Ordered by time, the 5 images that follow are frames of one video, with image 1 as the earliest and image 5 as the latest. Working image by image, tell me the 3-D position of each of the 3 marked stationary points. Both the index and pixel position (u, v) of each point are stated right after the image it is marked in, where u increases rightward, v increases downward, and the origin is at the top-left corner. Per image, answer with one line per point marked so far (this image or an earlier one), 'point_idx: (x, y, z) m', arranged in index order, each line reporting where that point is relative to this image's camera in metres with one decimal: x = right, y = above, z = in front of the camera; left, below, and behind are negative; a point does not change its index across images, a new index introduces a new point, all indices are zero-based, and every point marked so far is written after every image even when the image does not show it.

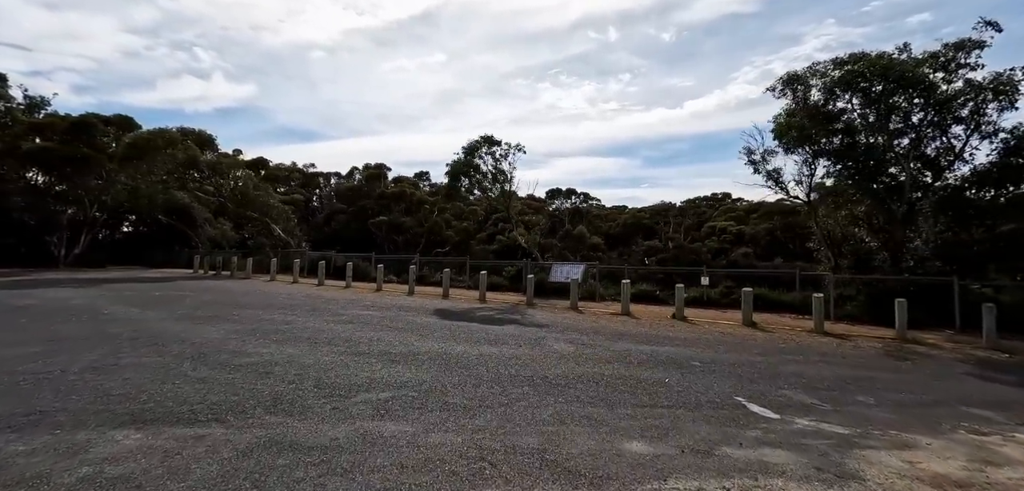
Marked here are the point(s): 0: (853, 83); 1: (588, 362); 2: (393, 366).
0: (+9.8, +4.7, +14.5) m
1: (+1.4, -2.1, +9.0) m
2: (-1.9, -1.9, +8.1) m
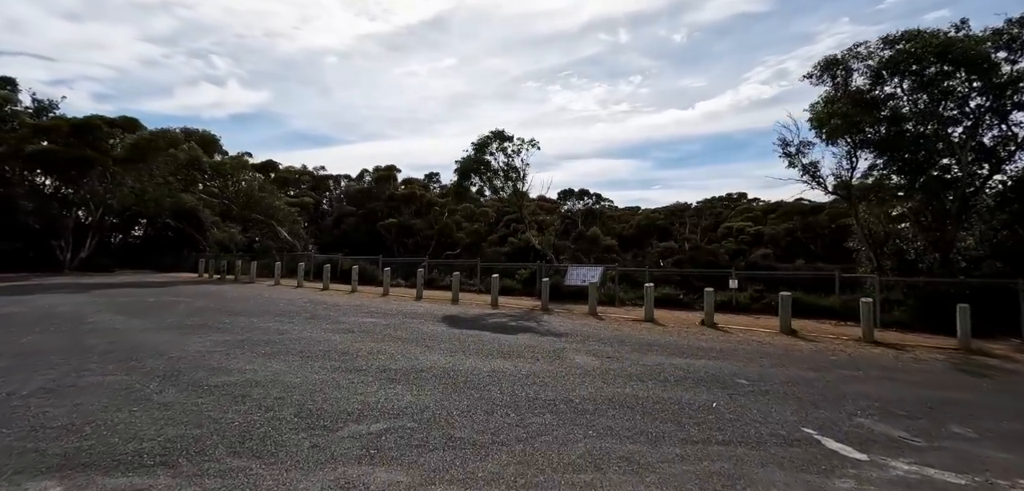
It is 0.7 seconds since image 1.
0: (+10.1, +4.7, +13.2) m
1: (+1.6, -2.1, +7.8) m
2: (-1.7, -2.0, +7.0) m
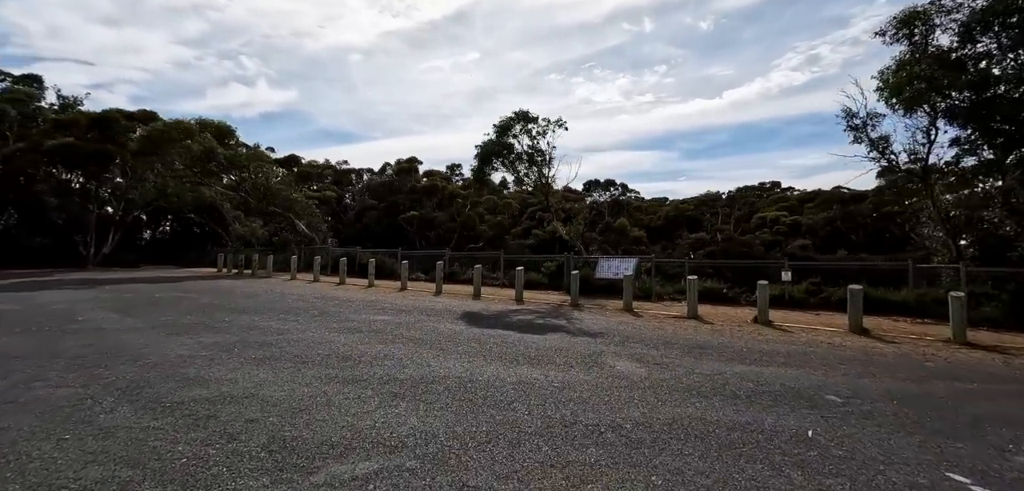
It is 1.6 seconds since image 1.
0: (+10.7, +5.0, +11.2) m
1: (+2.0, -1.8, +6.3) m
2: (-1.3, -1.8, +5.6) m
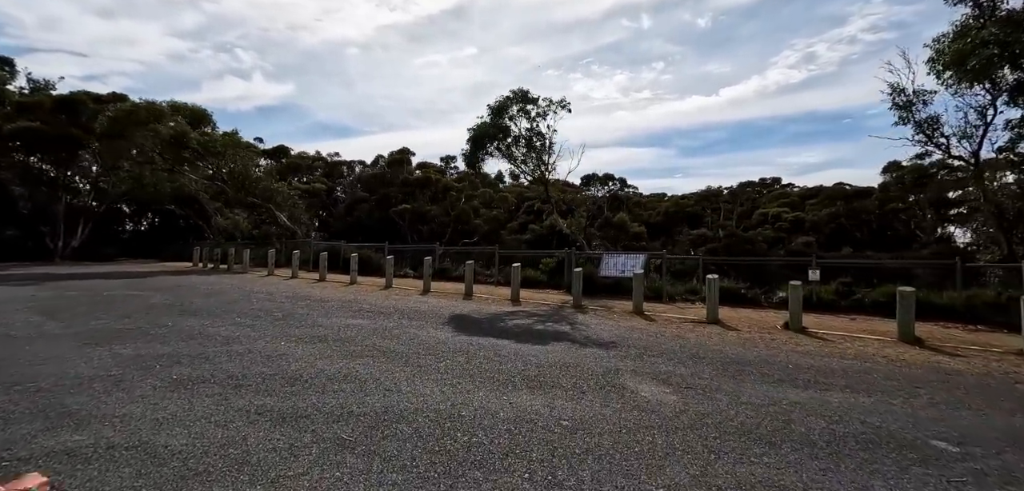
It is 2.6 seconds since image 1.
0: (+10.7, +5.1, +9.5) m
1: (+2.0, -1.8, +4.6) m
2: (-1.4, -1.7, +3.9) m
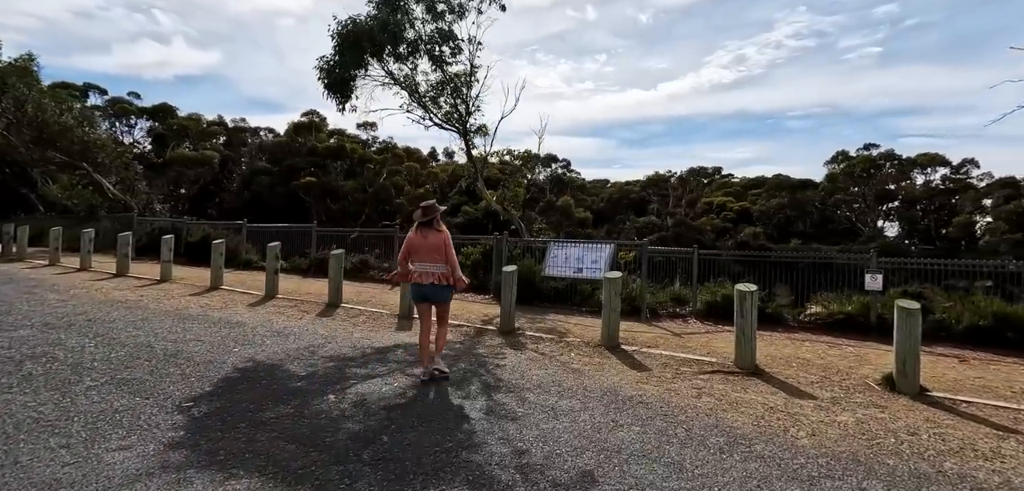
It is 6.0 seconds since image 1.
0: (+9.4, +5.1, +4.6) m
1: (+1.2, -1.7, -1.1) m
2: (-2.0, -1.6, -2.2) m
